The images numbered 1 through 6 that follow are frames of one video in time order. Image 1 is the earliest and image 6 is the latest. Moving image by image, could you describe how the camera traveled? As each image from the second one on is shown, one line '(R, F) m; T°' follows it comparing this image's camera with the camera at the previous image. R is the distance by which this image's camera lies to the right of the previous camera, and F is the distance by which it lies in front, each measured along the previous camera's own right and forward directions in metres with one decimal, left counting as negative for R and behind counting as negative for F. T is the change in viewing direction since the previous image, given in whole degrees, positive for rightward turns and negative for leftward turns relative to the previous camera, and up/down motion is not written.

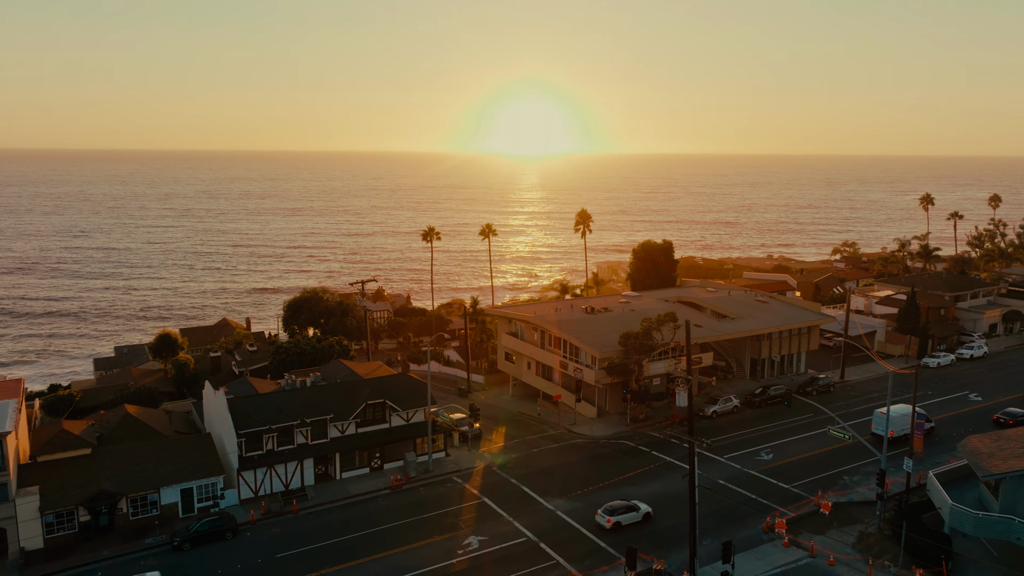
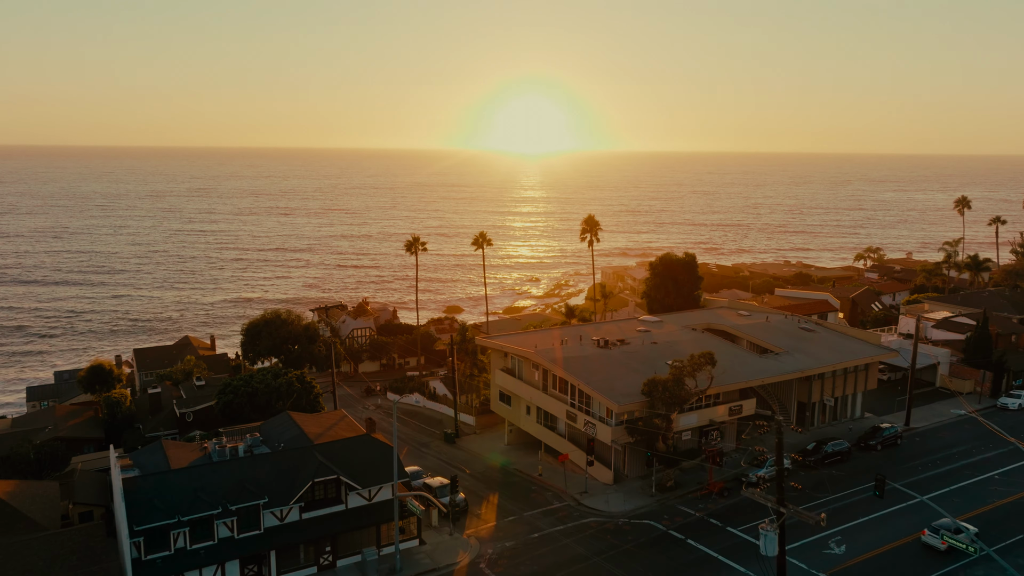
(+0.6, +8.0) m; 0°
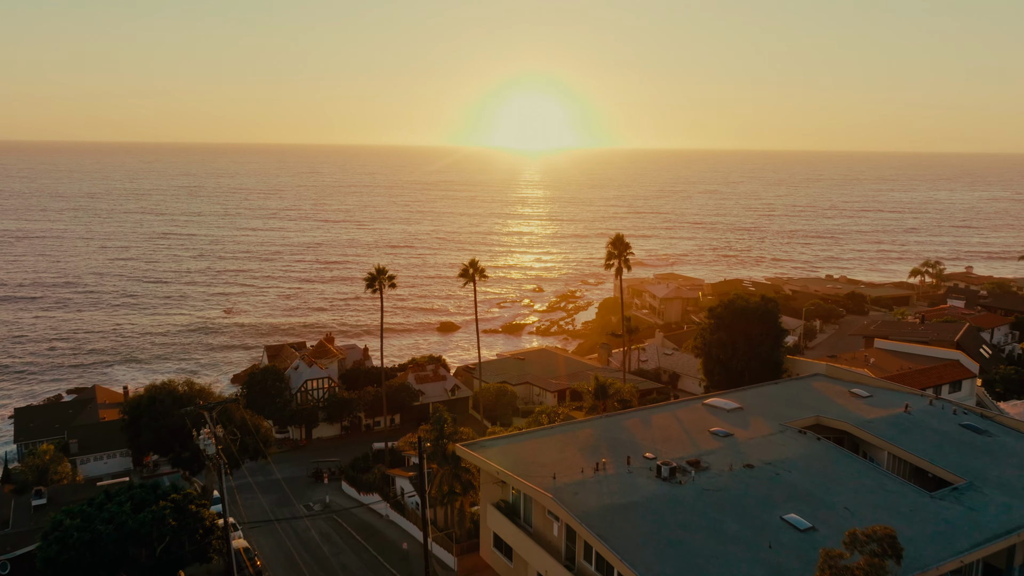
(-0.2, +14.7) m; 0°
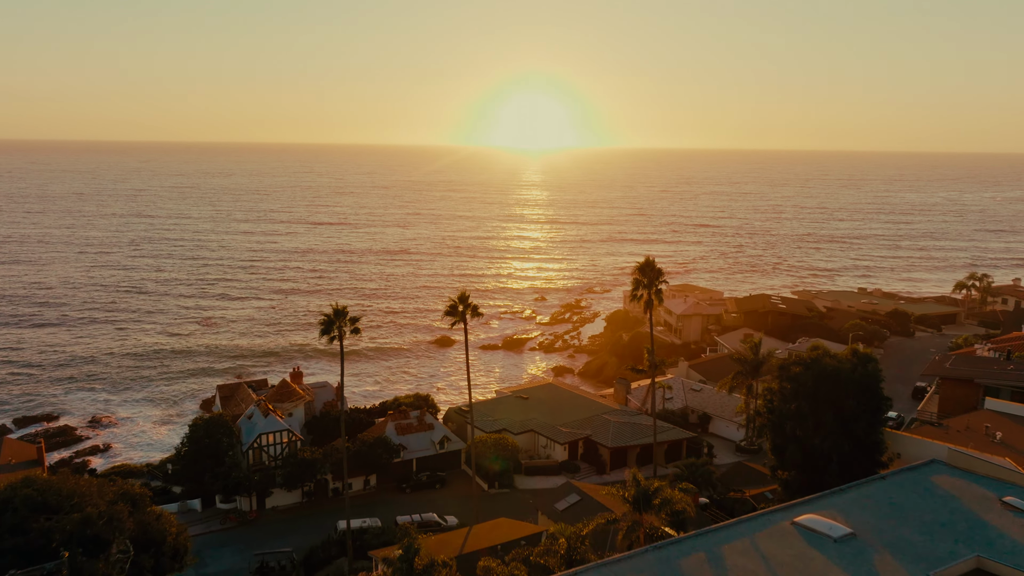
(-0.2, +9.1) m; 0°
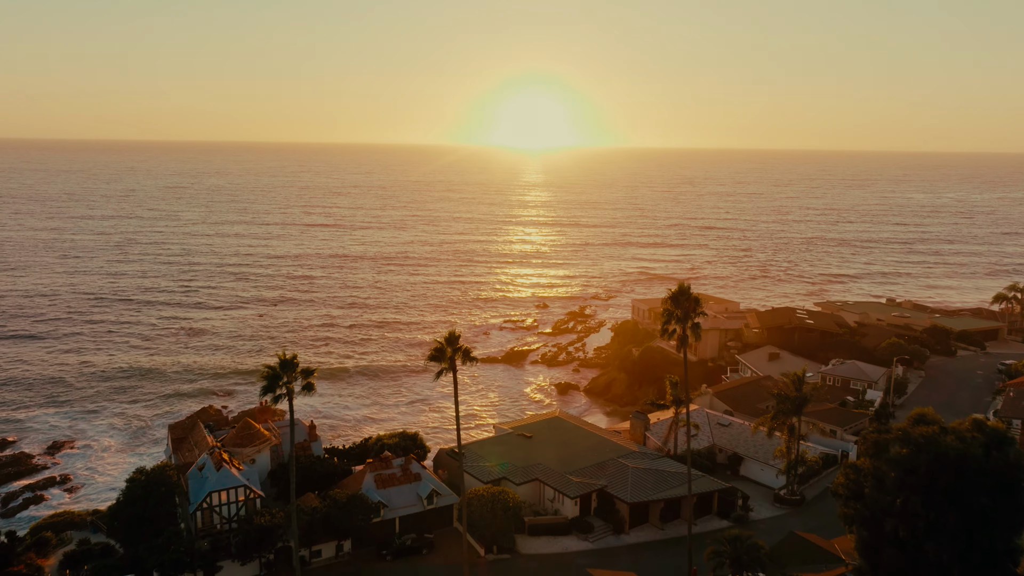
(-0.2, +6.7) m; 0°
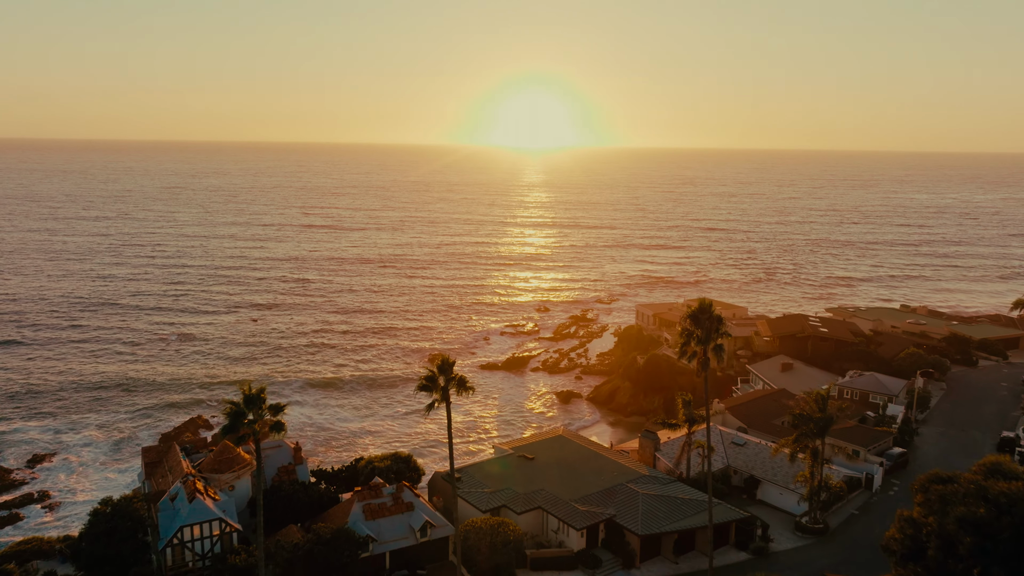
(-0.1, +2.9) m; 0°
